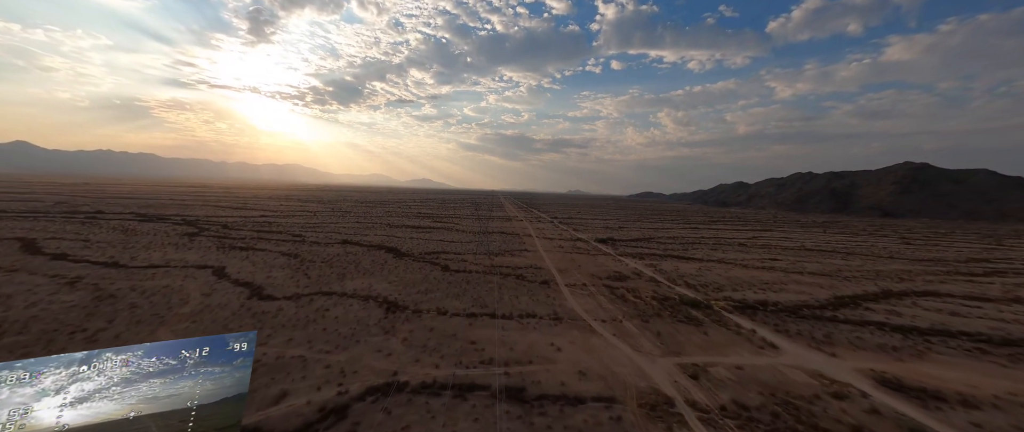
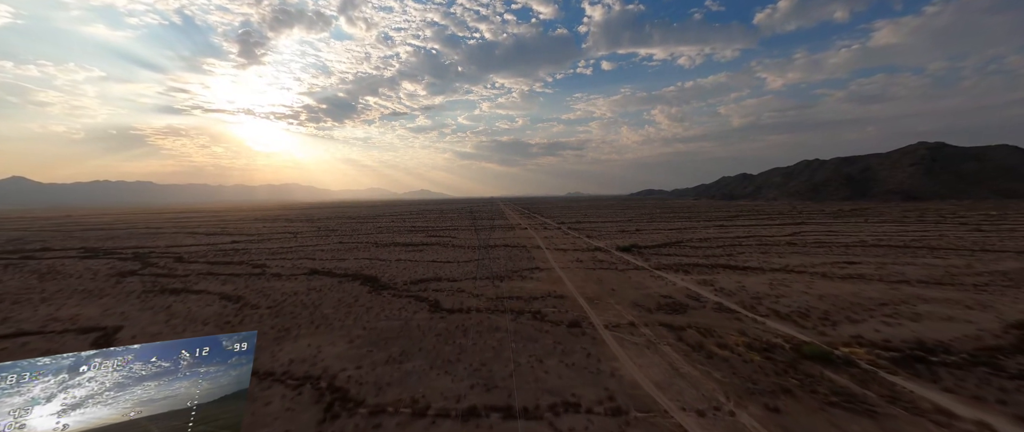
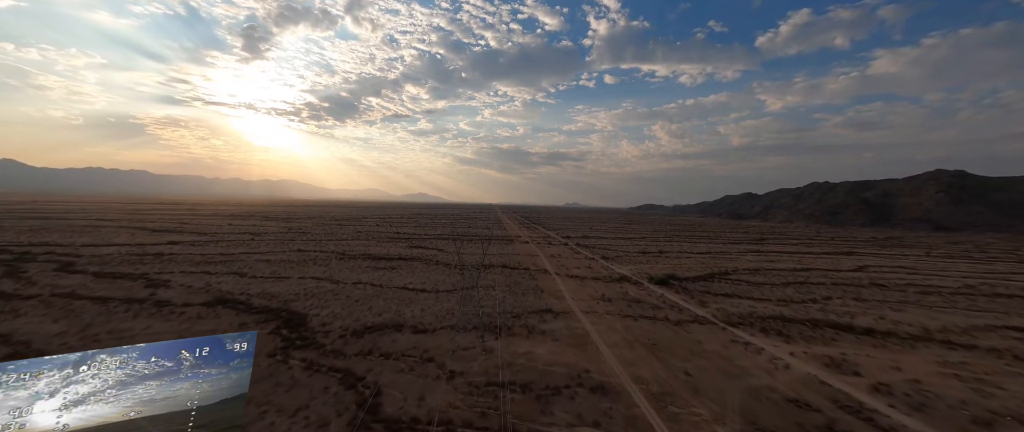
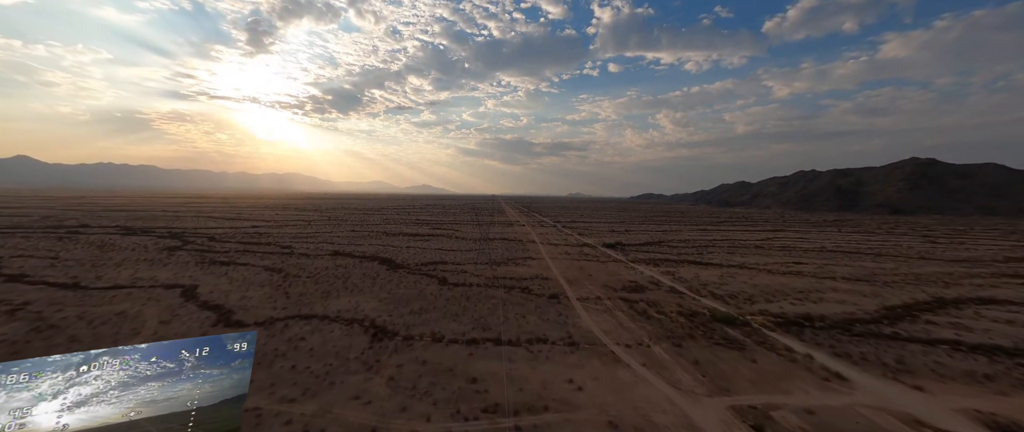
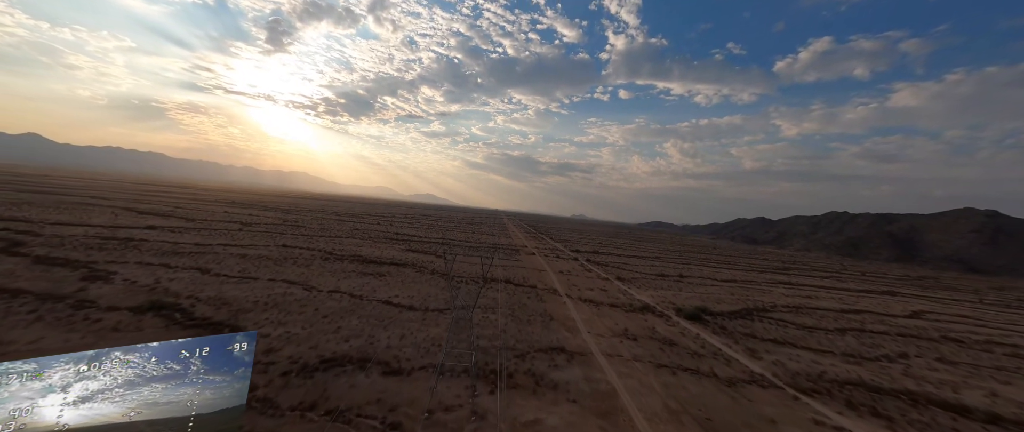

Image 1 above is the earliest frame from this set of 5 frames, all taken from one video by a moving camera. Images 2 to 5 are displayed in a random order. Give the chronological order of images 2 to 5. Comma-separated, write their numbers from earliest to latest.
4, 2, 3, 5
